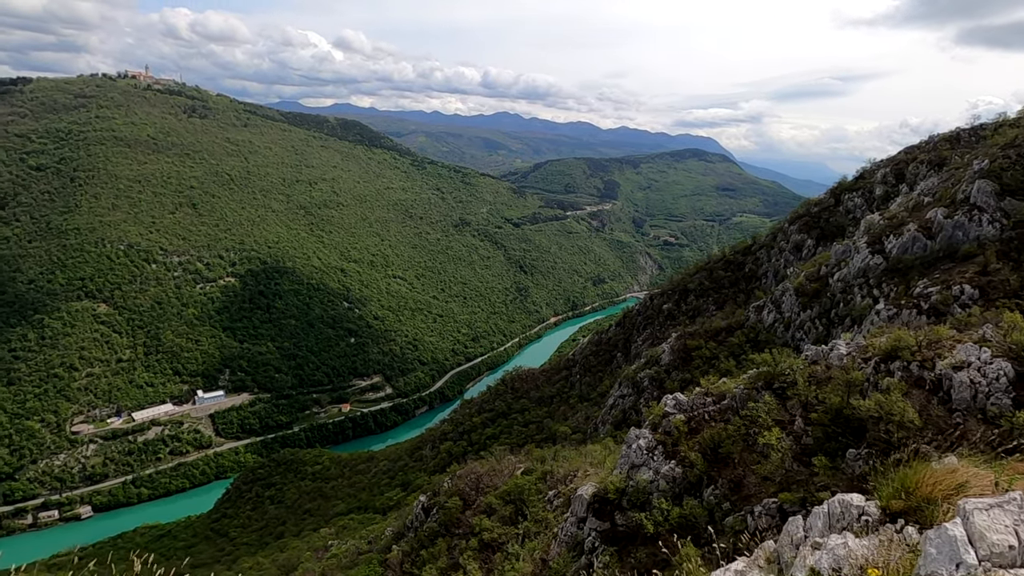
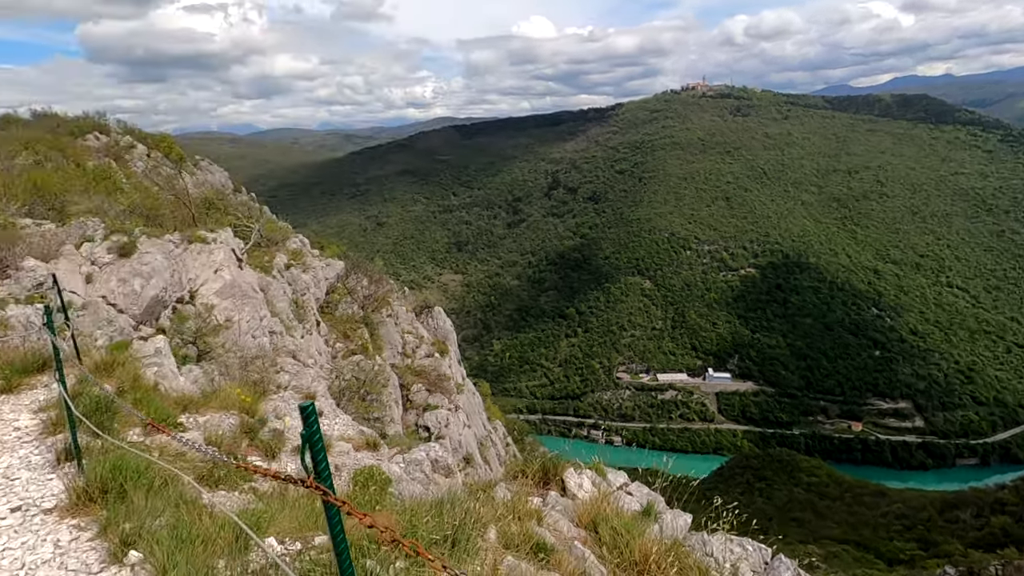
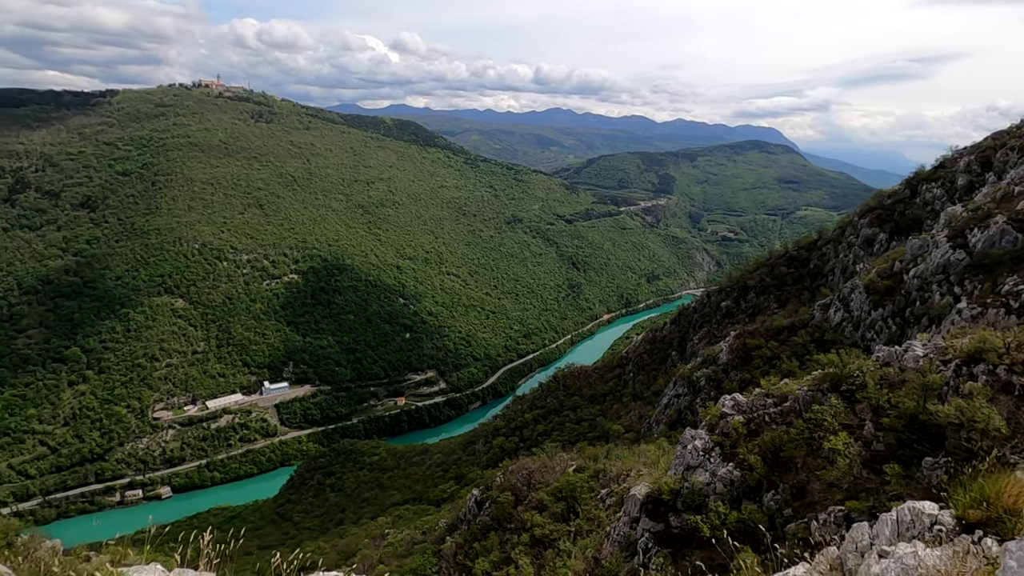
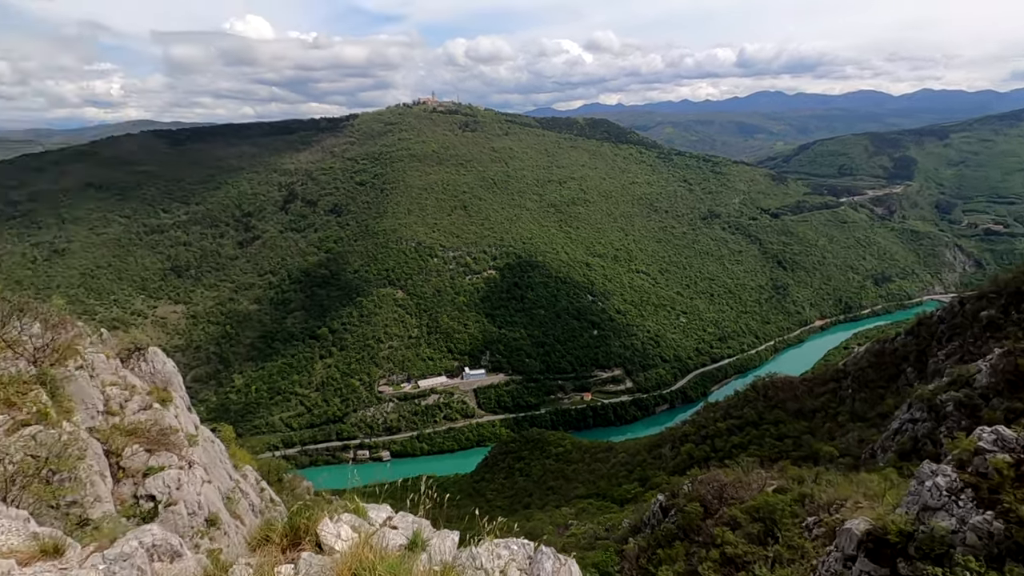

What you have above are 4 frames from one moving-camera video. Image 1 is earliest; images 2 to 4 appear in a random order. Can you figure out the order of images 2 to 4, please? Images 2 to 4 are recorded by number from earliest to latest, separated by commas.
3, 4, 2
